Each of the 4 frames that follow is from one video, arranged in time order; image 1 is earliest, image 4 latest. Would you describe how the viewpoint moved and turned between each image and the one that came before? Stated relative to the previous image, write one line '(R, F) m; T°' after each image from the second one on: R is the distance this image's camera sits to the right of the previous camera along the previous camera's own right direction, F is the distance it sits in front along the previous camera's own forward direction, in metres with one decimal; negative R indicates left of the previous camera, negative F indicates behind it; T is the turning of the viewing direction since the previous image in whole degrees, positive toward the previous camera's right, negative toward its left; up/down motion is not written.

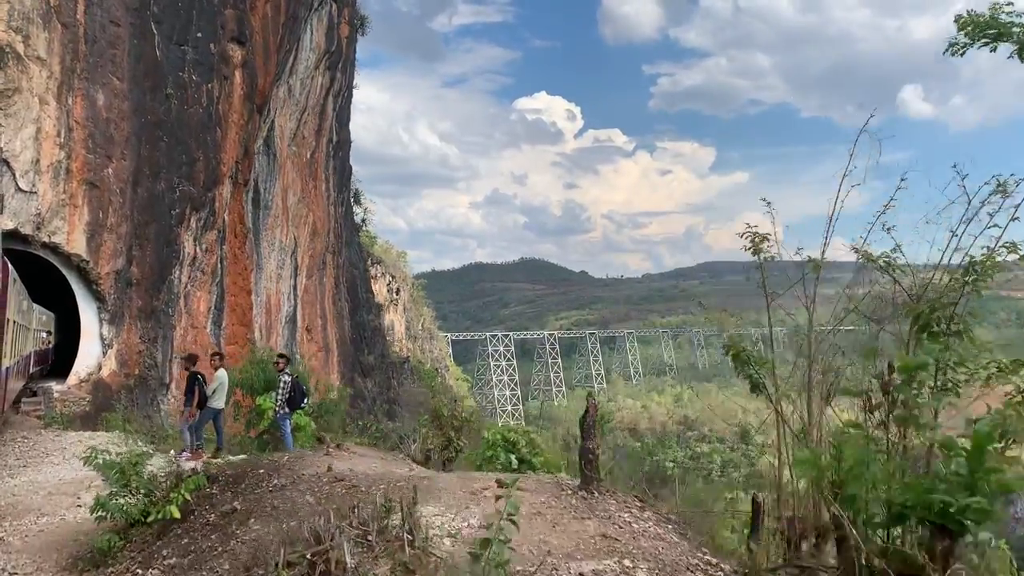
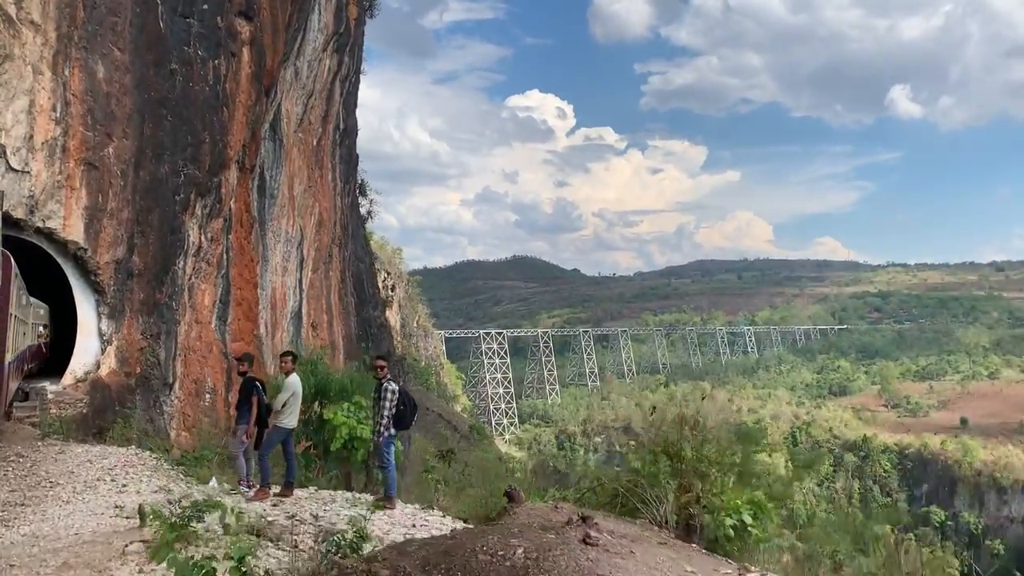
(-0.4, +0.7) m; +1°
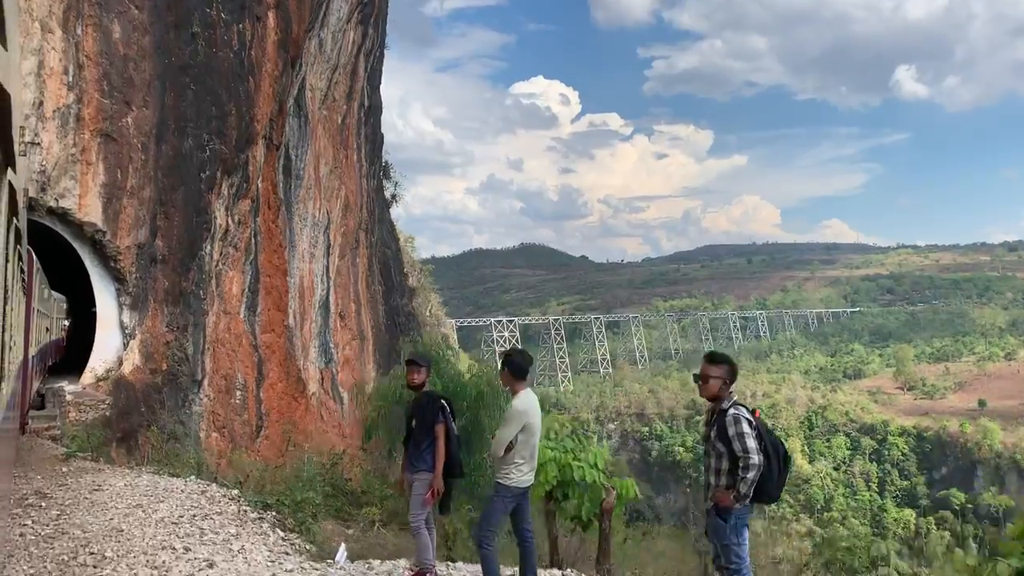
(-0.5, +0.8) m; 0°
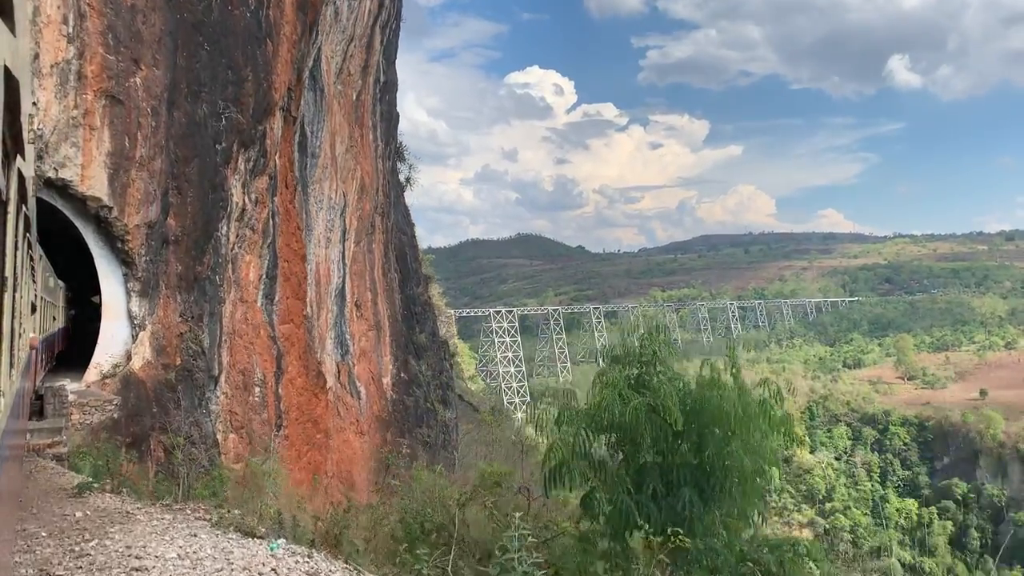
(-0.5, +0.8) m; 0°
